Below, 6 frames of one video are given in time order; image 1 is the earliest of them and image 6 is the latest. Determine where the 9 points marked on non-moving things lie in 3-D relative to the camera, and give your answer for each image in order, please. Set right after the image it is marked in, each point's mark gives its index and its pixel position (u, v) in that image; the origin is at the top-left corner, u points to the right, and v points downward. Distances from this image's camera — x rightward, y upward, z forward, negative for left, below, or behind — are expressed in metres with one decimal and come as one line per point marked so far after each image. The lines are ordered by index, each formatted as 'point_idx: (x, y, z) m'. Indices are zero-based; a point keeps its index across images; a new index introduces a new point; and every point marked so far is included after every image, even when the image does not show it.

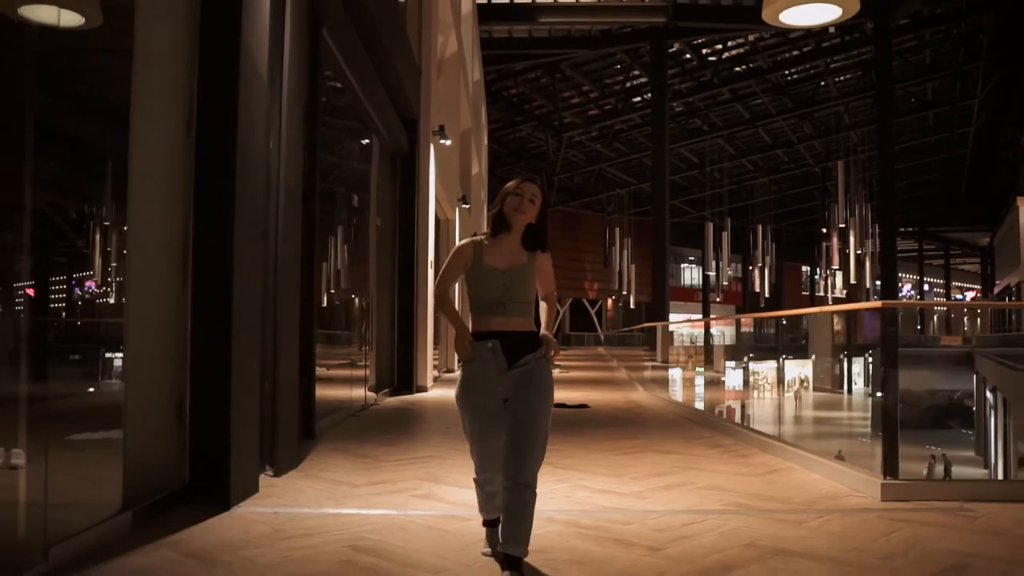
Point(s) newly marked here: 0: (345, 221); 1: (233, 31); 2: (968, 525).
0: (-1.8, +0.7, +9.0) m
1: (-1.4, +1.3, +4.3) m
2: (+1.9, -1.0, +3.7) m
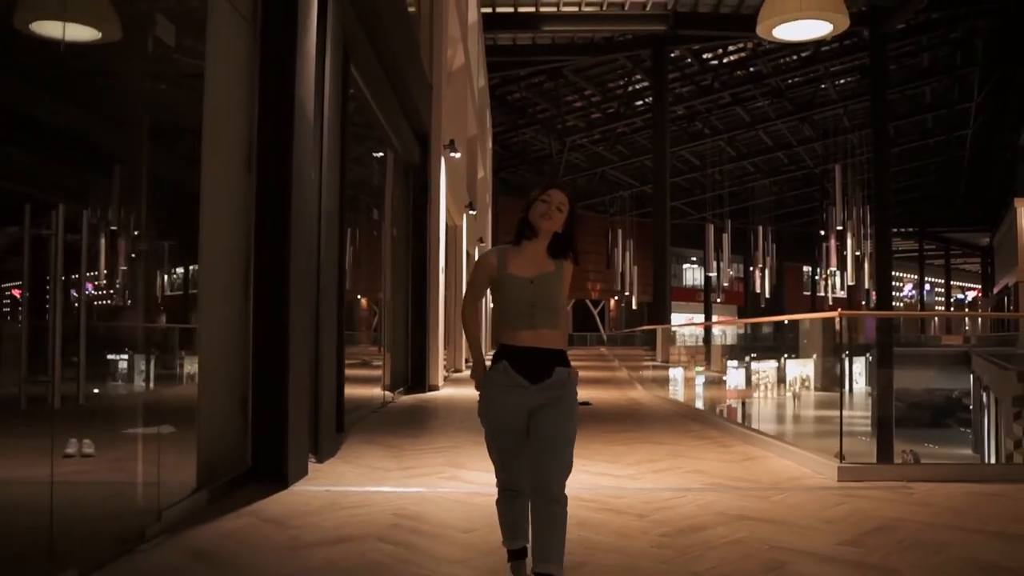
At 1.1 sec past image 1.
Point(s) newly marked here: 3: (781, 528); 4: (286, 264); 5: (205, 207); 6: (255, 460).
0: (-1.7, +0.6, +9.7) m
1: (-1.3, +1.2, +5.0) m
2: (+2.0, -1.1, +4.4) m
3: (+1.1, -1.0, +3.7) m
4: (-1.3, +0.2, +5.0) m
5: (-1.6, +0.4, +4.6) m
6: (-1.4, -1.0, +4.9) m
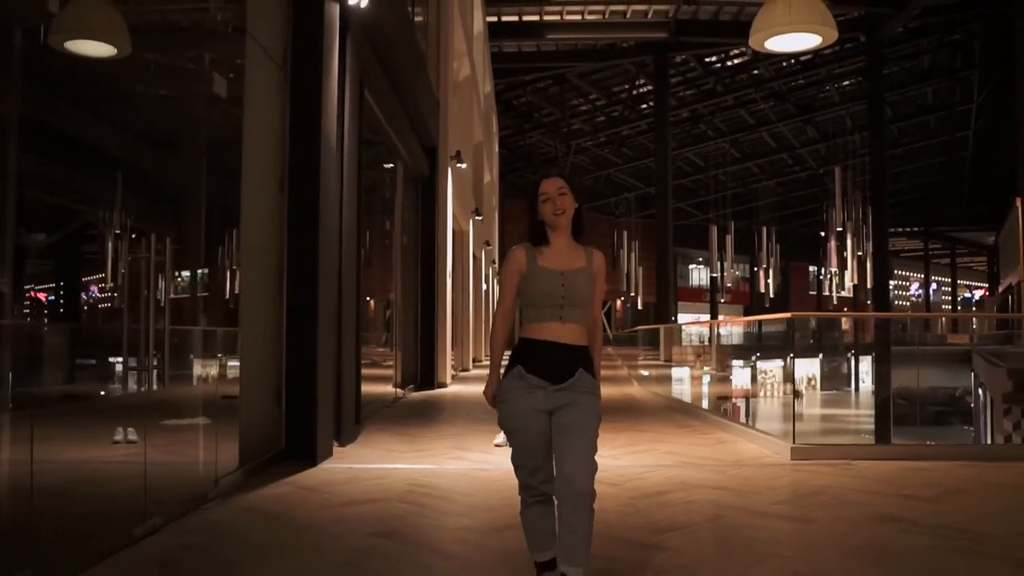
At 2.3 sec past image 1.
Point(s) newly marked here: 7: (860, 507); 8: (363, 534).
0: (-1.7, +0.6, +10.5) m
1: (-1.3, +1.1, +5.8) m
2: (+2.0, -1.1, +5.2) m
3: (+1.1, -1.0, +4.5) m
4: (-1.3, +0.1, +5.7) m
5: (-1.6, +0.4, +5.4) m
6: (-1.5, -1.0, +5.7) m
7: (+1.7, -1.0, +4.2) m
8: (-0.6, -1.0, +3.7) m
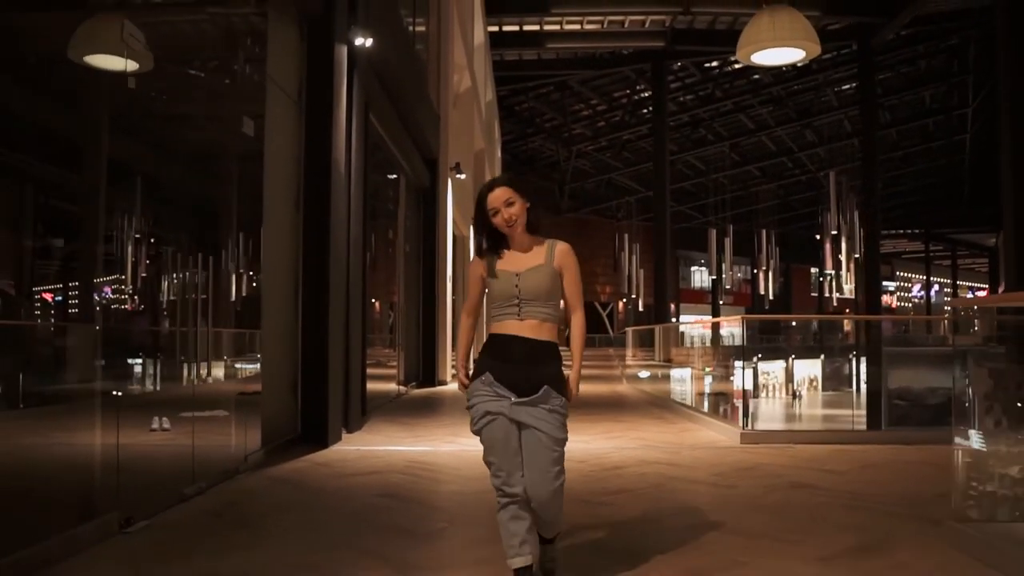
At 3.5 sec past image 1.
0: (-1.7, +0.5, +11.3) m
1: (-1.4, +1.1, +6.6) m
2: (+1.9, -1.1, +6.0) m
3: (+1.0, -1.1, +5.3) m
4: (-1.4, +0.1, +6.6) m
5: (-1.8, +0.3, +6.2) m
6: (-1.6, -1.0, +6.5) m
7: (+1.6, -1.1, +5.0) m
8: (-0.7, -1.1, +4.5) m
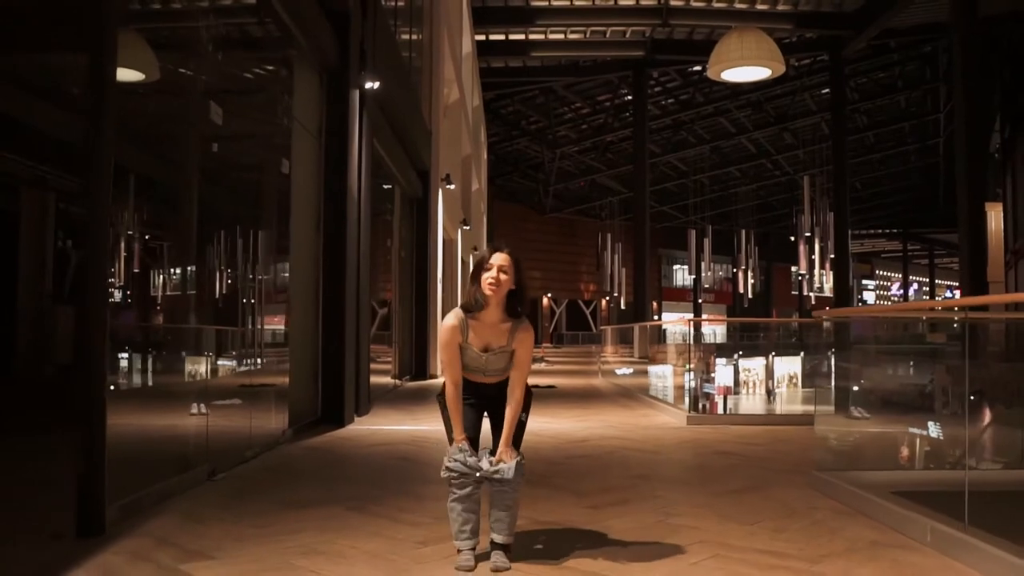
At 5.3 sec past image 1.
0: (-1.9, +0.5, +12.5) m
1: (-1.5, +1.0, +7.9) m
2: (+1.7, -1.2, +7.3) m
3: (+0.9, -1.2, +6.6) m
4: (-1.5, 0.0, +7.8) m
5: (-1.9, +0.3, +7.4) m
6: (-1.7, -1.1, +7.8) m
7: (+1.4, -1.2, +6.2) m
8: (-0.8, -1.1, +5.8) m
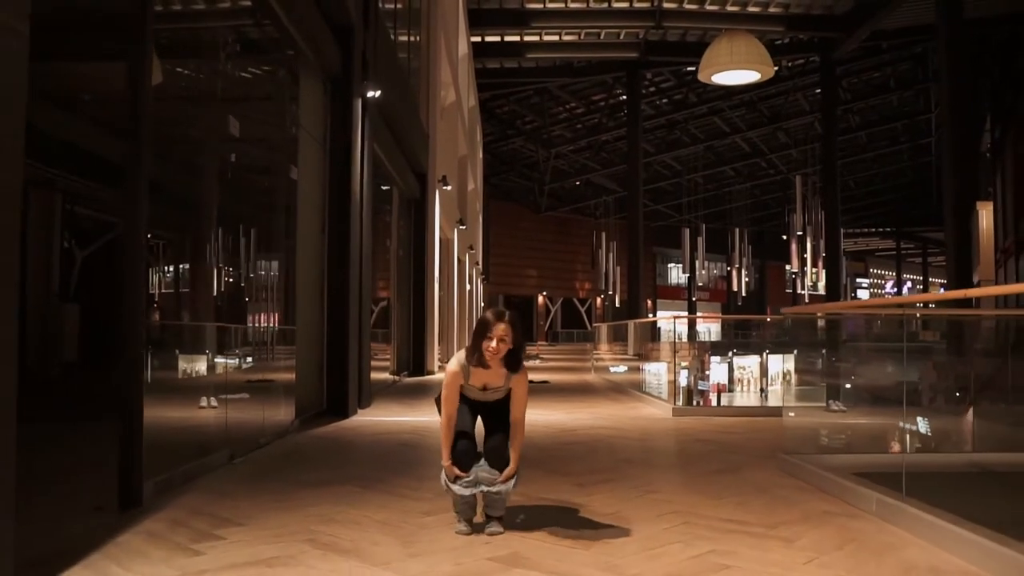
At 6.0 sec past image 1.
0: (-2.0, +0.5, +12.9) m
1: (-1.6, +1.1, +8.3) m
2: (+1.7, -1.2, +7.7) m
3: (+0.8, -1.1, +7.0) m
4: (-1.6, 0.0, +8.2) m
5: (-1.9, +0.3, +7.8) m
6: (-1.7, -1.1, +8.2) m
7: (+1.4, -1.1, +6.7) m
8: (-0.8, -1.1, +6.2) m
